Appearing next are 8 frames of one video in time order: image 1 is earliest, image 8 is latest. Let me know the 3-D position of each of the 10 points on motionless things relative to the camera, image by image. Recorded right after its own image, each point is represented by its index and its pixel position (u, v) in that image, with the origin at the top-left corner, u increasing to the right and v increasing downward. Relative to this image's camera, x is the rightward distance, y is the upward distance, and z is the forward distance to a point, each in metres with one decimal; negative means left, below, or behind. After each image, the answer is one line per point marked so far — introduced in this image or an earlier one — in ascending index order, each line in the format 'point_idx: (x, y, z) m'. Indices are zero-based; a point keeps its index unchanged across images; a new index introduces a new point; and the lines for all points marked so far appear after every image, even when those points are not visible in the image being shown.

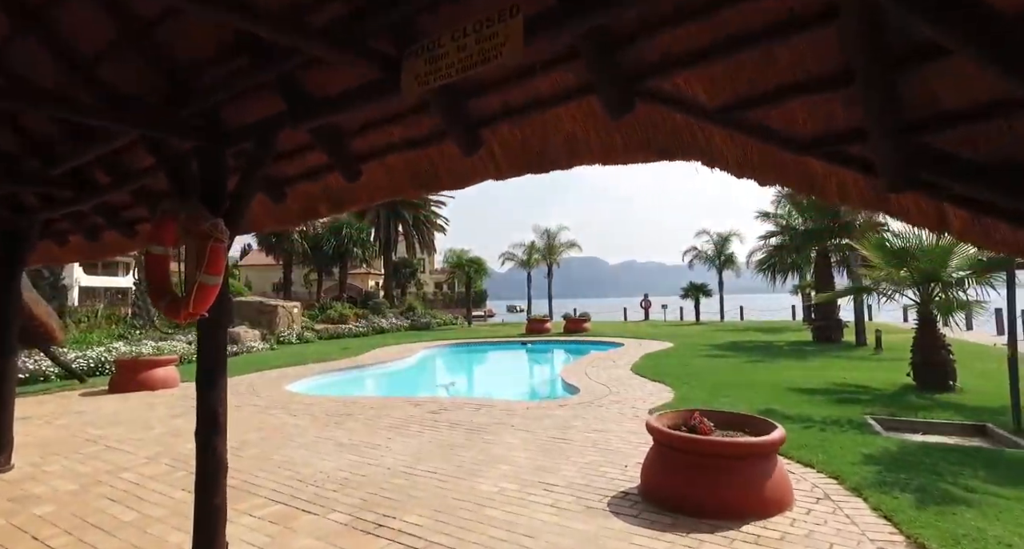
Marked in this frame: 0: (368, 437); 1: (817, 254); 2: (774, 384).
0: (-1.9, -2.1, +6.8) m
1: (+10.3, +0.7, +18.0) m
2: (+4.9, -2.0, +9.9) m
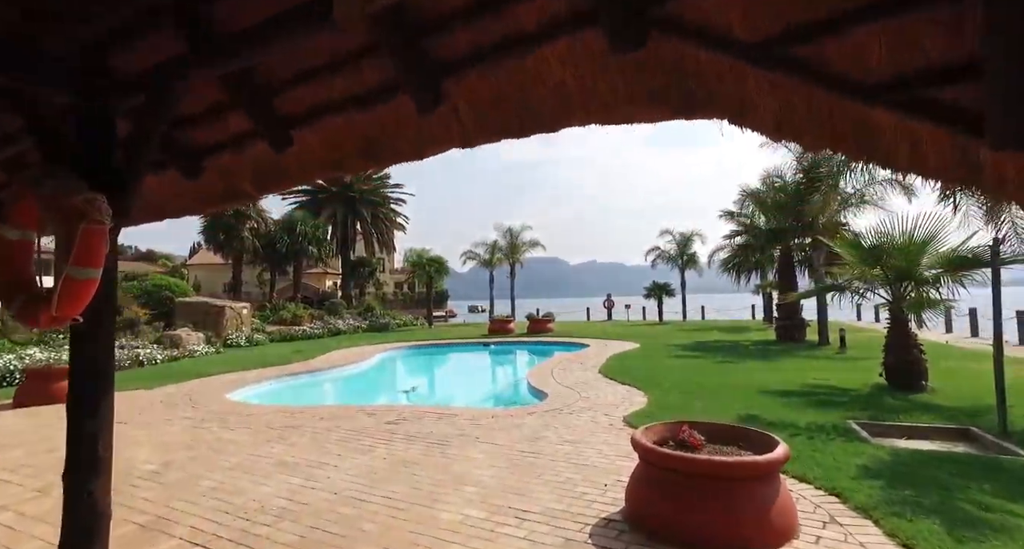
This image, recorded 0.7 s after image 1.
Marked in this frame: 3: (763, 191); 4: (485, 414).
0: (-2.3, -2.1, +6.1) m
1: (+9.1, +0.7, +18.1) m
2: (+4.3, -2.0, +9.6) m
3: (+8.5, +2.9, +18.1) m
4: (-0.4, -2.2, +8.3) m
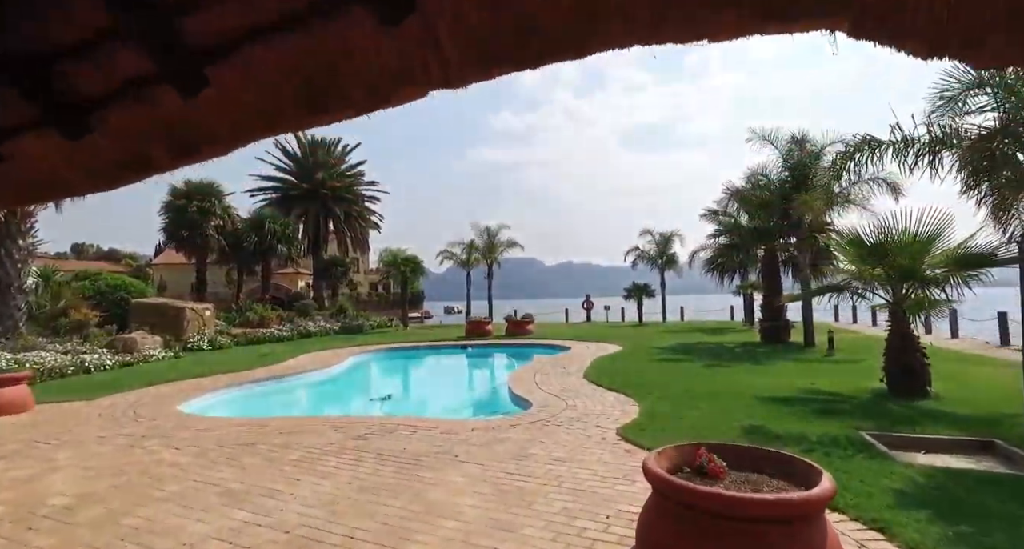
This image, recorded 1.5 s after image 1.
0: (-2.4, -2.0, +5.2) m
1: (+8.4, +0.7, +17.8) m
2: (+4.0, -2.0, +9.1) m
3: (+7.8, +2.9, +17.7) m
4: (-0.7, -2.2, +7.6) m
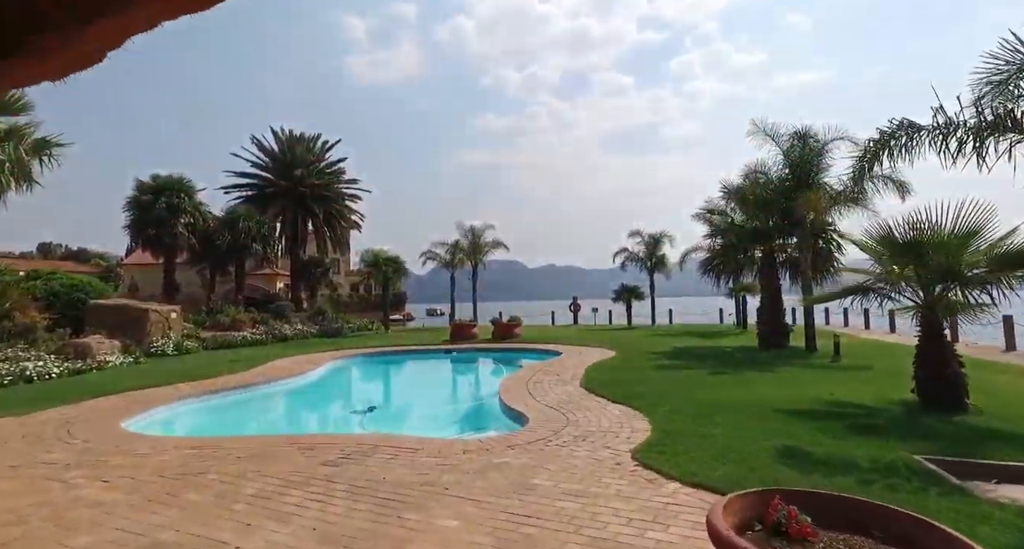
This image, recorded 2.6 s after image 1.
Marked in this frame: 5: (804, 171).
0: (-2.4, -2.0, +4.2) m
1: (+8.0, +0.6, +17.1) m
2: (+3.9, -2.0, +8.2) m
3: (+7.4, +2.8, +17.0) m
4: (-0.7, -2.1, +6.6) m
5: (+8.4, +3.0, +15.3) m
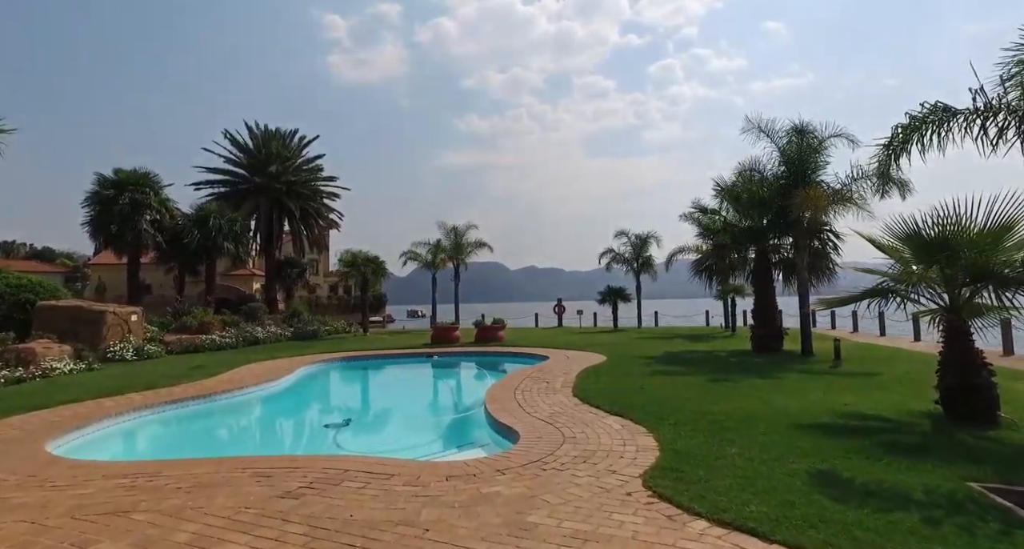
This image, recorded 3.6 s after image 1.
0: (-2.4, -2.0, +3.2) m
1: (+7.6, +0.6, +16.5) m
2: (+3.7, -2.0, +7.5) m
3: (+7.0, +2.8, +16.4) m
4: (-0.8, -2.1, +5.7) m
5: (+8.0, +2.9, +14.7) m
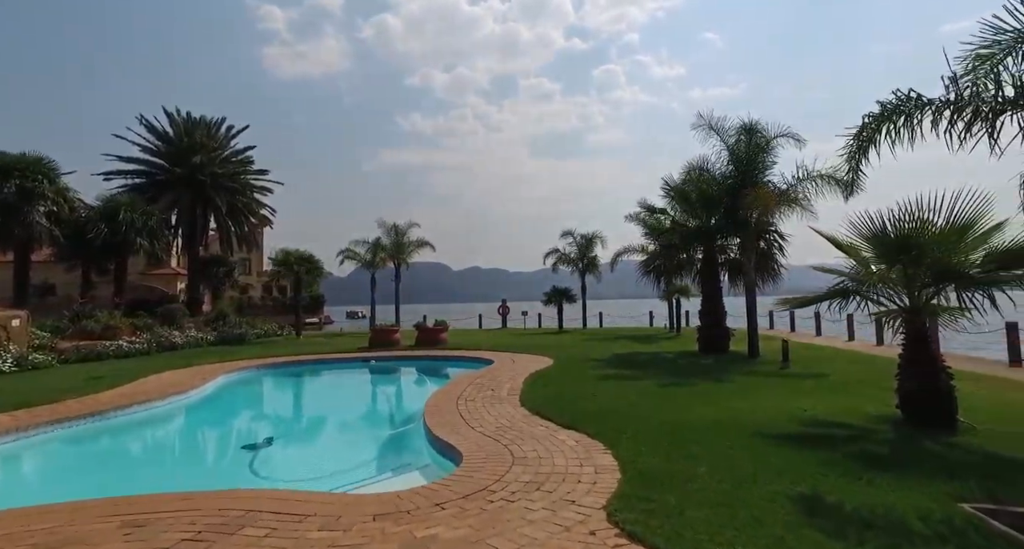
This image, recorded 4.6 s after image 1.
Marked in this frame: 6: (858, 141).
0: (-2.7, -1.9, +2.1) m
1: (+5.9, +0.6, +16.4) m
2: (+3.0, -2.0, +7.0) m
3: (+5.3, +2.8, +16.2) m
4: (-1.4, -2.1, +4.8) m
5: (+6.5, +2.9, +14.6) m
6: (+4.2, +1.6, +6.4) m
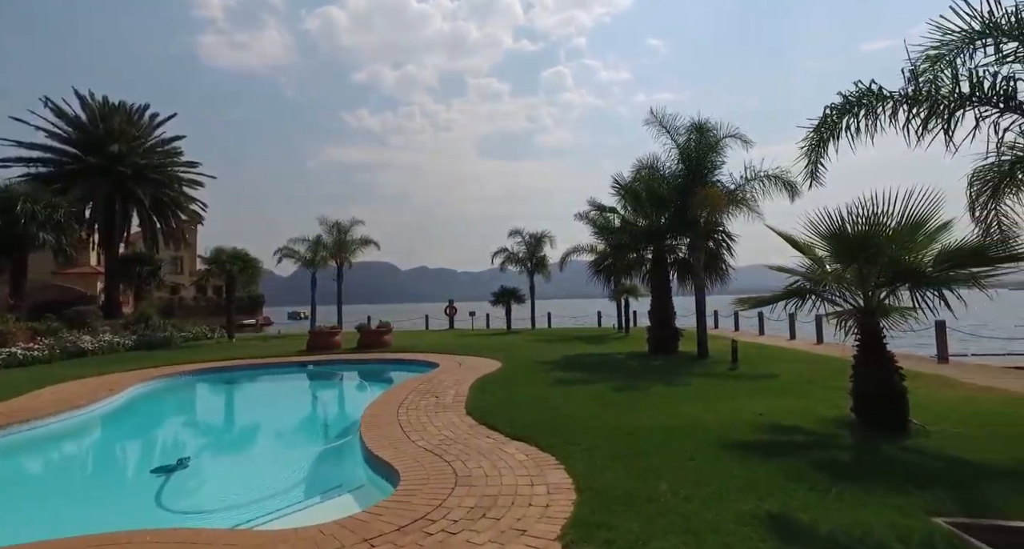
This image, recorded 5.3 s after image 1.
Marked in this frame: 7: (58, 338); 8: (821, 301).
0: (-2.9, -1.9, +1.3) m
1: (+4.3, +0.6, +16.3) m
2: (+2.3, -2.0, +6.6) m
3: (+3.7, +2.8, +16.1) m
4: (-1.8, -2.1, +4.0) m
5: (+5.1, +2.9, +14.6) m
6: (+3.5, +1.6, +6.2) m
7: (-16.8, -2.3, +19.7) m
8: (+4.1, -0.4, +7.1) m
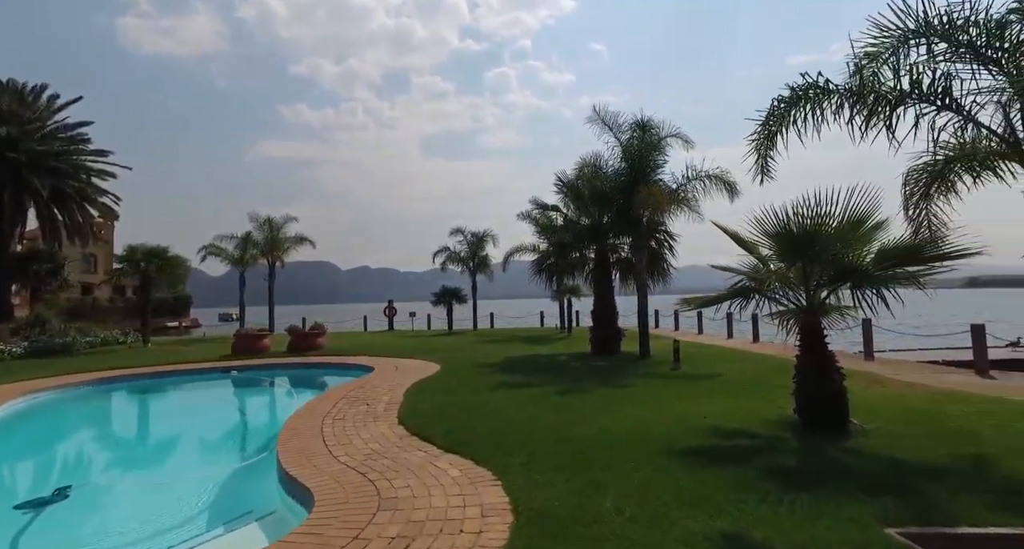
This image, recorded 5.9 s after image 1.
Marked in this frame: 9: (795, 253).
0: (-3.0, -1.9, +0.4) m
1: (+2.5, +0.6, +16.1) m
2: (+1.5, -2.0, +6.3) m
3: (+1.9, +2.8, +15.8) m
4: (-2.3, -2.0, +3.2) m
5: (+3.5, +2.9, +14.5) m
6: (+2.8, +1.6, +6.0) m
7: (-18.9, -2.3, +17.2) m
8: (+3.3, -0.3, +6.9) m
9: (+3.4, +0.3, +6.4) m
